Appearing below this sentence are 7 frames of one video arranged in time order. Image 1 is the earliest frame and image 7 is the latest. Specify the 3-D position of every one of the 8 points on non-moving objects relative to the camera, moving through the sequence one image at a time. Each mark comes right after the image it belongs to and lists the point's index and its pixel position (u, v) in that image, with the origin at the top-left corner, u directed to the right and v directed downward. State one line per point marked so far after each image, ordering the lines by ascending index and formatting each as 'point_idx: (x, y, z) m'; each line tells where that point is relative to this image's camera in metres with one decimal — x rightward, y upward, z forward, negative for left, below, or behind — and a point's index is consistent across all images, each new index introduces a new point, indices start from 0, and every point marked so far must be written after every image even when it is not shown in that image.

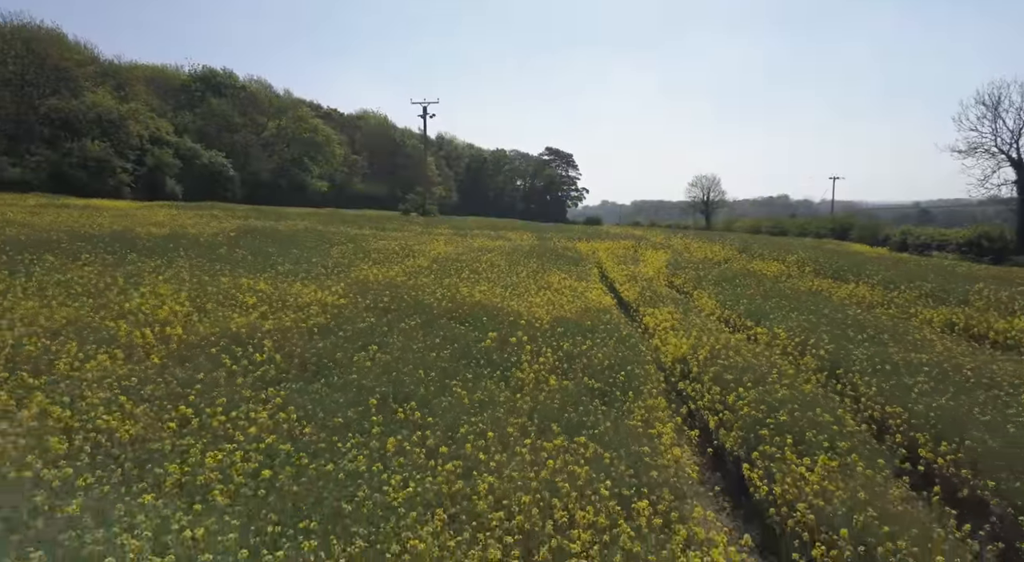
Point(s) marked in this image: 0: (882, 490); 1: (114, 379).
0: (+4.6, -2.6, +7.7) m
1: (-5.7, -1.3, +8.6) m
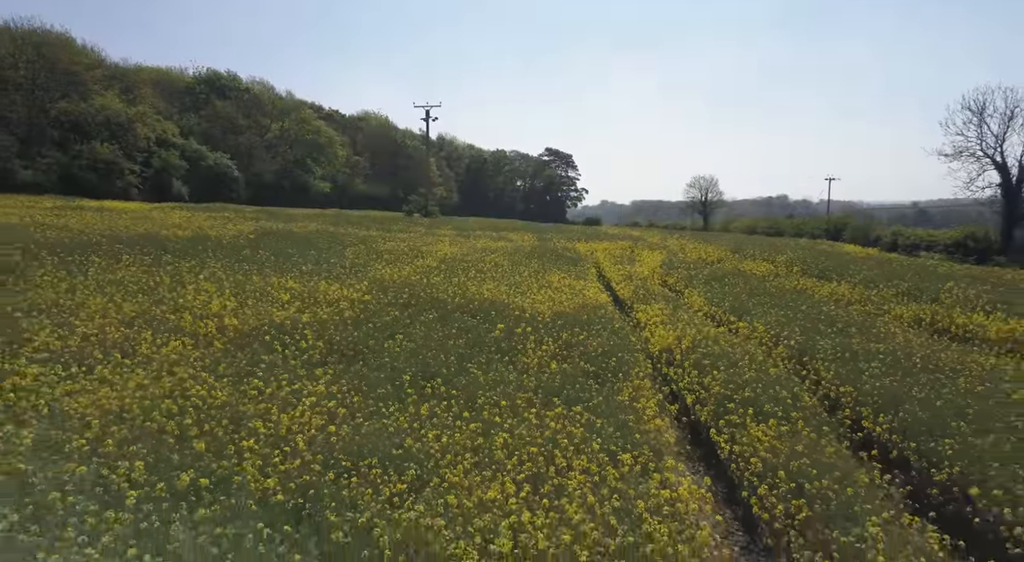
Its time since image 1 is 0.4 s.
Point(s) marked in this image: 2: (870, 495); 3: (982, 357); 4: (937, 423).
0: (+4.7, -2.6, +9.5) m
1: (-5.5, -1.3, +10.4) m
2: (+4.5, -2.7, +8.1) m
3: (+11.7, -2.0, +15.0) m
4: (+7.2, -2.4, +10.4) m
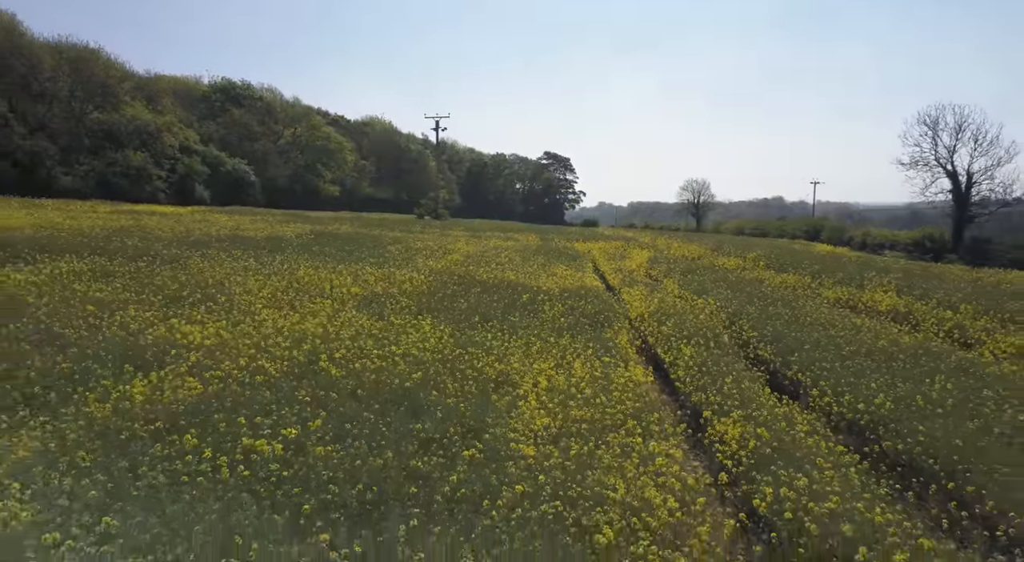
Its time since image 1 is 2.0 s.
0: (+5.5, -2.0, +16.2) m
1: (-4.8, -0.8, +17.0) m
2: (+5.3, -2.2, +14.7) m
3: (+12.5, -1.4, +21.7) m
4: (+7.9, -1.9, +17.1) m
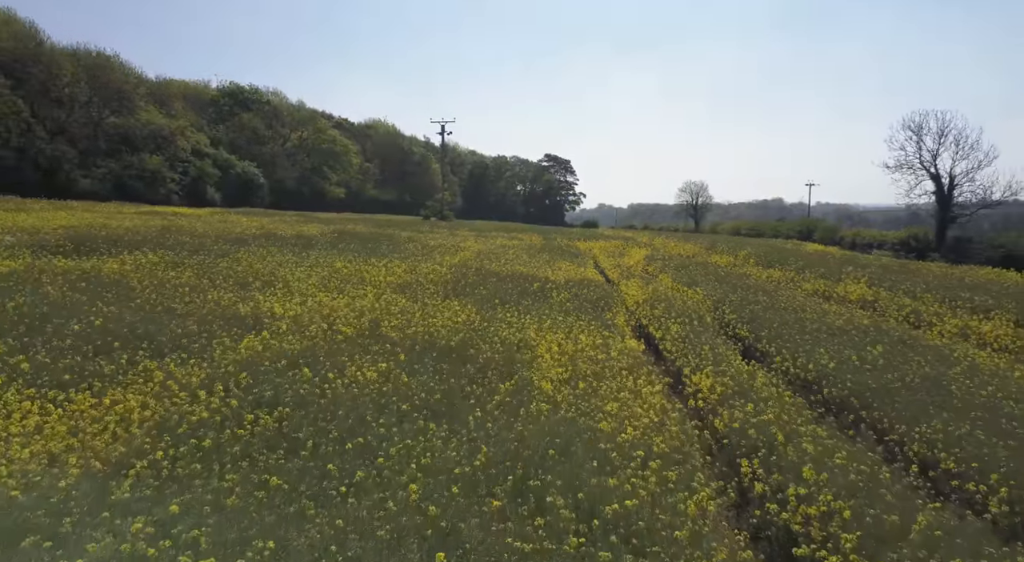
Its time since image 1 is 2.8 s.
0: (+5.9, -1.6, +19.2) m
1: (-4.3, -0.4, +20.1) m
2: (+5.8, -1.8, +17.8) m
3: (+12.9, -1.0, +24.8) m
4: (+8.4, -1.5, +20.2) m
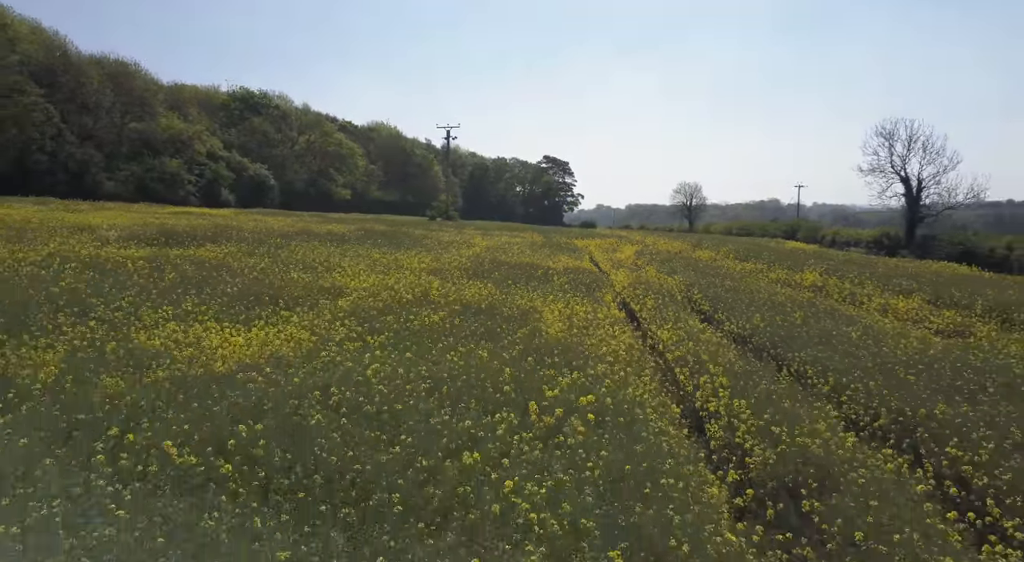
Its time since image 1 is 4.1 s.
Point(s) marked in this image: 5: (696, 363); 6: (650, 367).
0: (+6.4, -1.0, +24.5) m
1: (-3.9, +0.2, +25.3) m
2: (+6.2, -1.2, +23.0) m
3: (+13.3, -0.4, +30.0) m
4: (+8.8, -0.9, +25.4) m
5: (+4.3, -1.9, +14.5) m
6: (+3.1, -2.0, +13.8) m
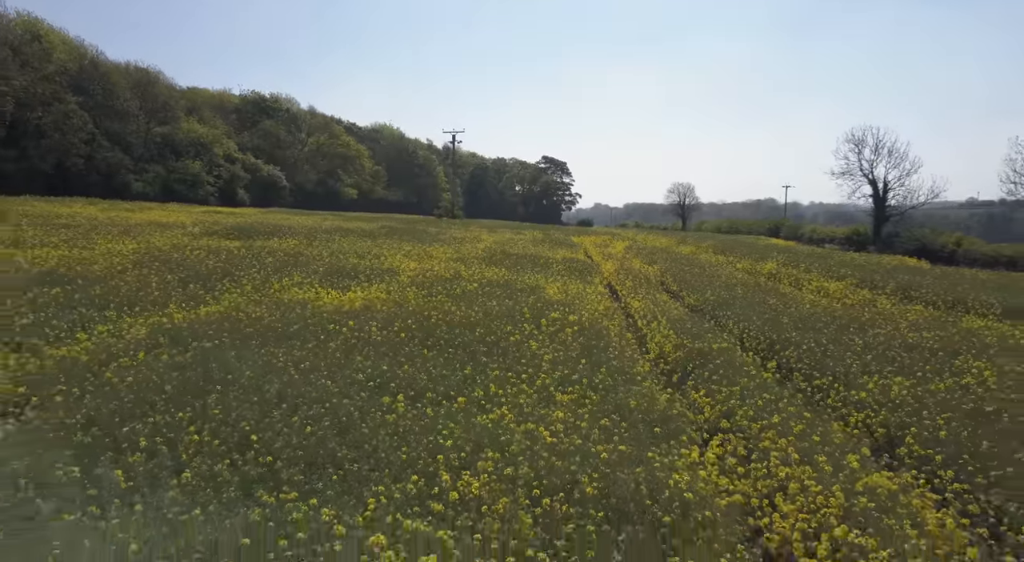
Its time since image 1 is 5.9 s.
0: (+6.8, -0.3, +31.1) m
1: (-3.5, +1.0, +31.9) m
2: (+6.6, -0.5, +29.7) m
3: (+13.7, +0.3, +36.7) m
4: (+9.3, -0.1, +32.1) m
5: (+4.8, -1.2, +21.1) m
6: (+3.6, -1.2, +20.5) m
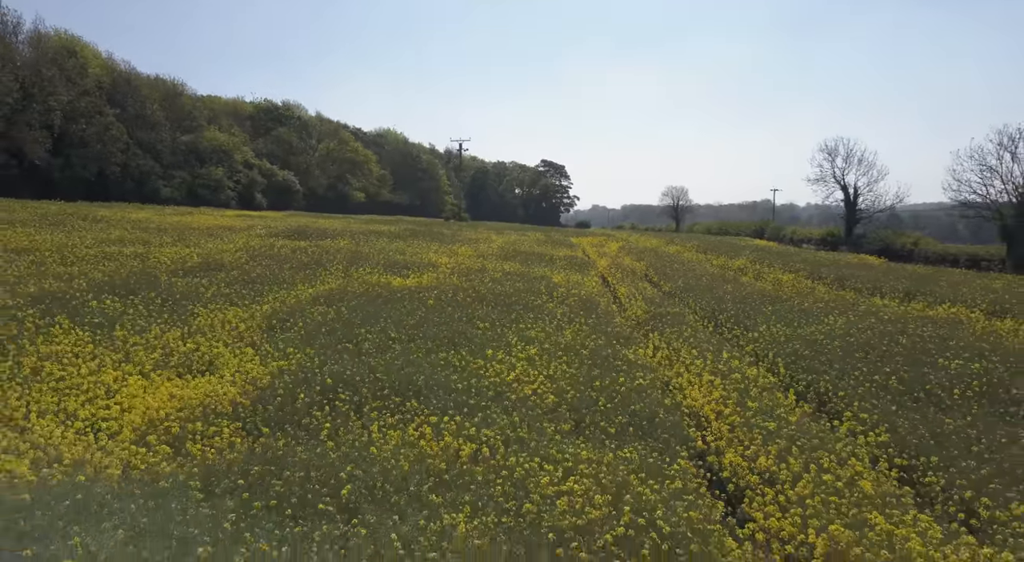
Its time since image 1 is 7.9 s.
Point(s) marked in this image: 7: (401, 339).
0: (+7.6, +0.2, +38.5) m
1: (-2.7, +1.4, +39.2) m
2: (+7.4, 0.0, +37.0) m
3: (+14.5, +0.8, +44.1) m
4: (+10.0, +0.4, +39.4) m
5: (+5.6, -0.7, +28.5) m
6: (+4.4, -0.7, +27.8) m
7: (-2.6, -1.4, +14.4) m
